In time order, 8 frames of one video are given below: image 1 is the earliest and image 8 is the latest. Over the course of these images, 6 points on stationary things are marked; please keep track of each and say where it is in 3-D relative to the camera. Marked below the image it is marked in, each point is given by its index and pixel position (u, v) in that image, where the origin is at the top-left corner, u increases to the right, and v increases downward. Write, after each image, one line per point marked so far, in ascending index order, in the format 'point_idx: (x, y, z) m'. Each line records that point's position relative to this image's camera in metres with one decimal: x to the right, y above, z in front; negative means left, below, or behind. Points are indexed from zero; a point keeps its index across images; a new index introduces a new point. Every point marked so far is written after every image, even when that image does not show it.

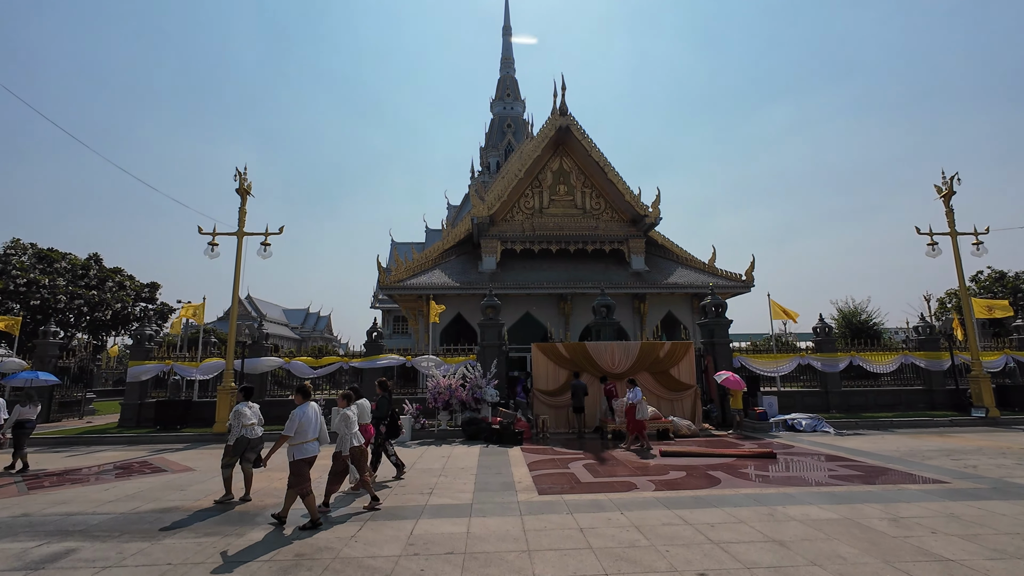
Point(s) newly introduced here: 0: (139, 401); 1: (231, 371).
0: (-11.4, -3.5, +14.7) m
1: (-7.9, -2.3, +13.5) m
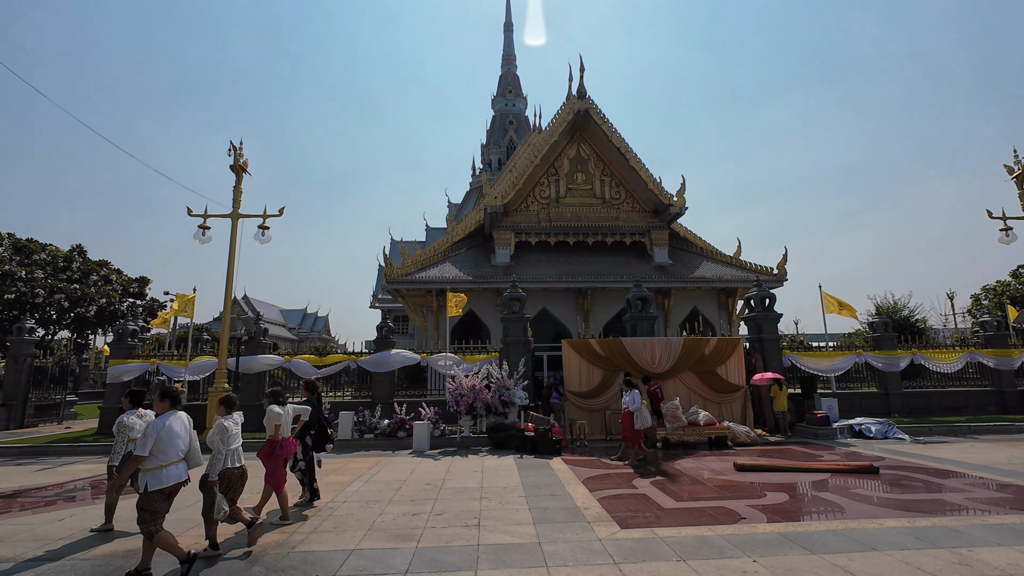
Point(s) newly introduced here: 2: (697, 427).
0: (-10.6, -3.2, +13.1) m
1: (-7.1, -2.0, +11.8) m
2: (+4.2, -3.2, +11.0) m
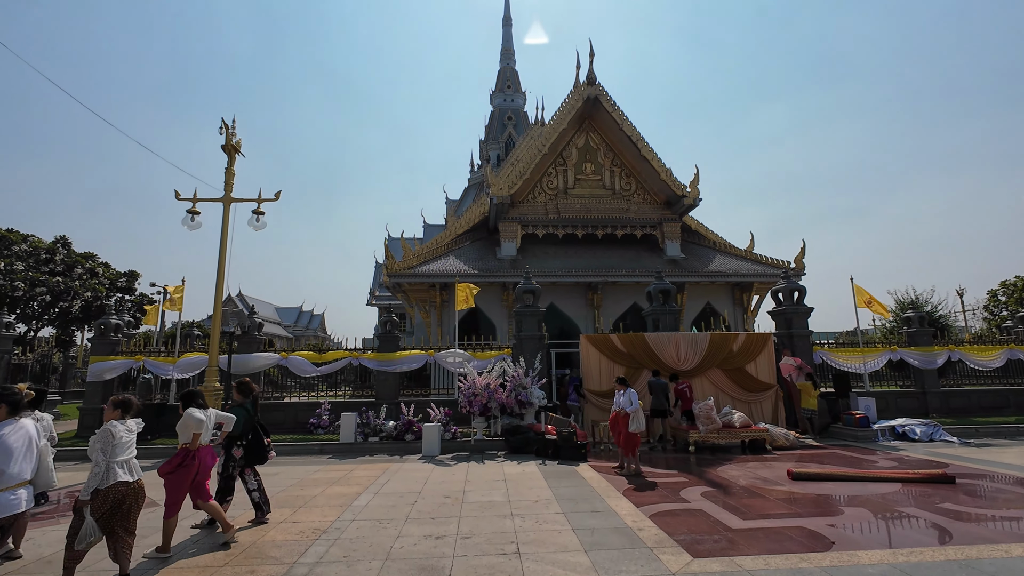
0: (-10.3, -2.9, +12.1) m
1: (-6.7, -1.8, +10.8) m
2: (+4.6, -3.0, +10.1) m
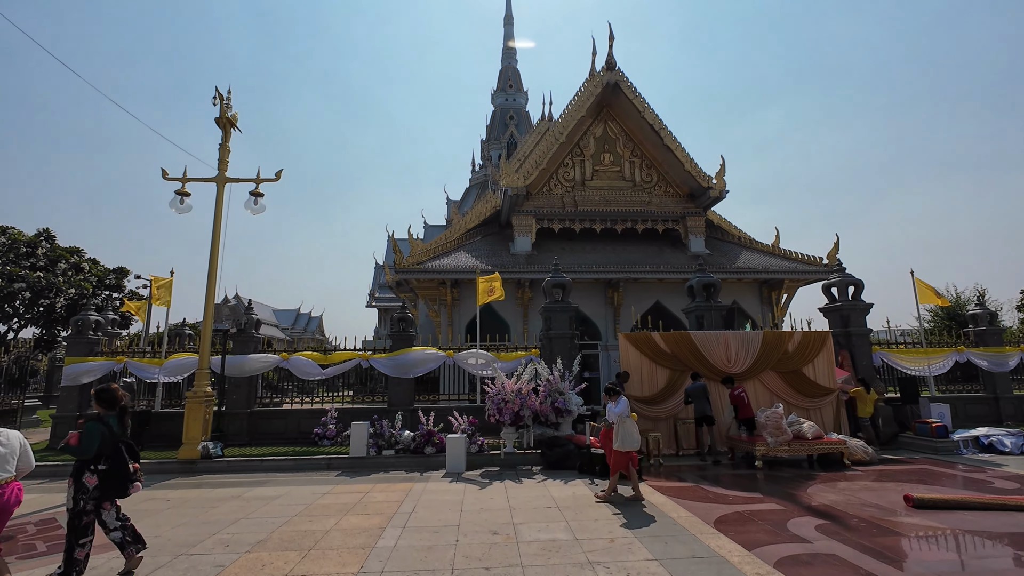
0: (-9.6, -2.8, +10.6) m
1: (-6.0, -1.6, +9.4) m
2: (+5.3, -2.8, +8.8) m
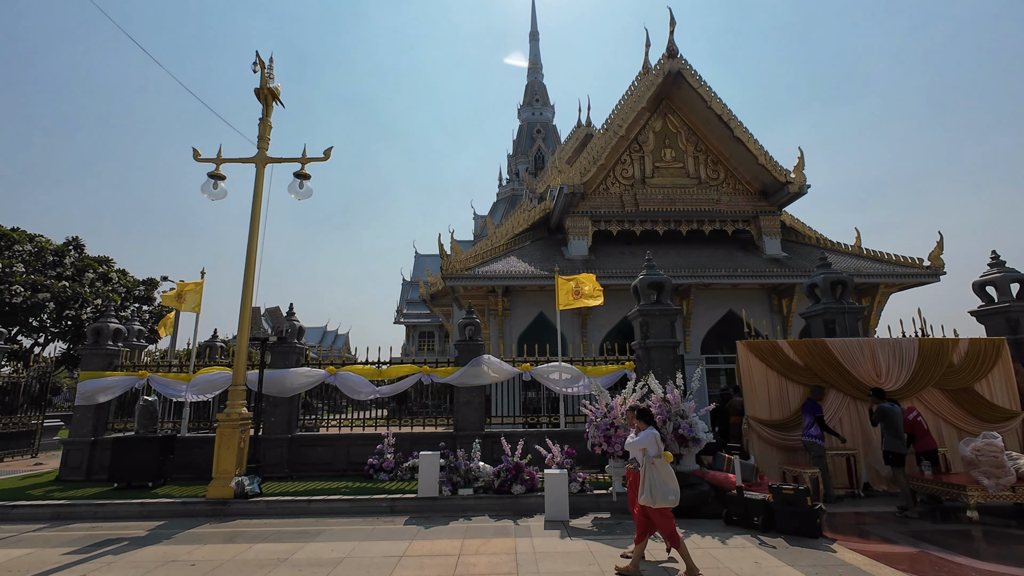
0: (-7.8, -2.8, +9.0) m
1: (-4.4, -1.6, +7.7) m
2: (+7.0, -2.6, +6.5) m
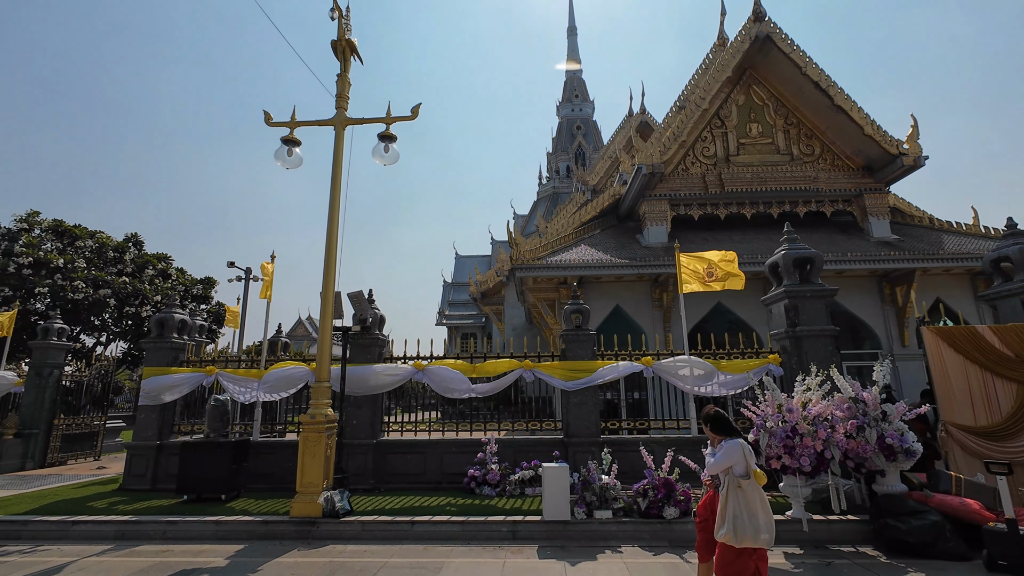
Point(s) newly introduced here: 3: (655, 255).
0: (-5.9, -2.6, +8.0) m
1: (-2.5, -1.3, +6.5) m
2: (+8.7, -2.2, +4.5) m
3: (+4.9, +1.1, +16.3) m
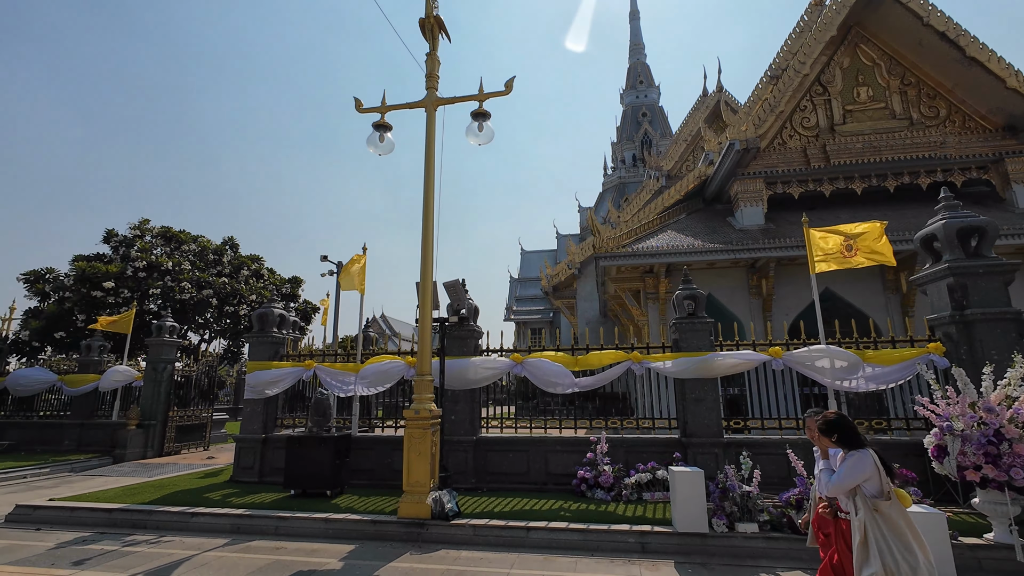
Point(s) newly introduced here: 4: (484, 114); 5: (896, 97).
0: (-4.2, -2.5, +8.1) m
1: (-1.1, -1.1, +6.2) m
2: (+9.8, -1.8, +2.7) m
3: (+7.5, +1.5, +14.9) m
4: (-0.4, +2.5, +7.0) m
5: (+12.7, +6.3, +15.8) m
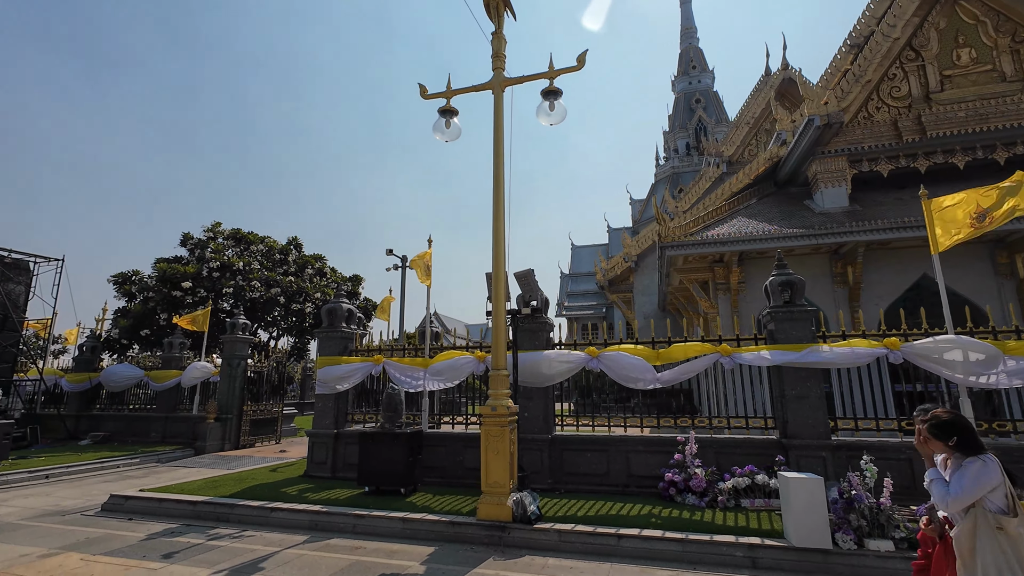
0: (-3.0, -2.4, +8.1) m
1: (-0.1, -1.0, +5.8) m
2: (+10.4, -1.5, +1.3) m
3: (+9.2, +1.8, +13.6) m
4: (+0.6, +2.6, +6.6) m
5: (+14.4, +6.7, +14.0) m
